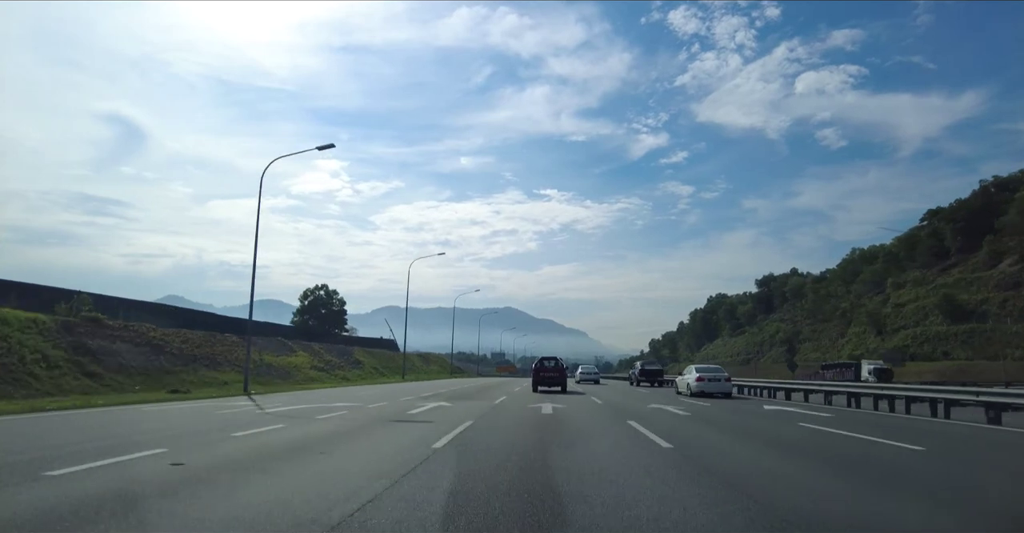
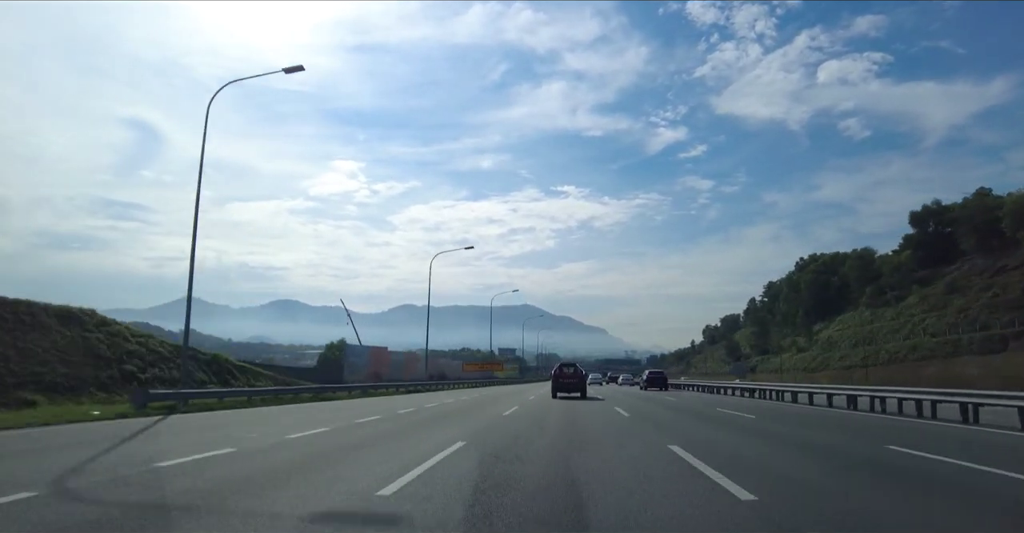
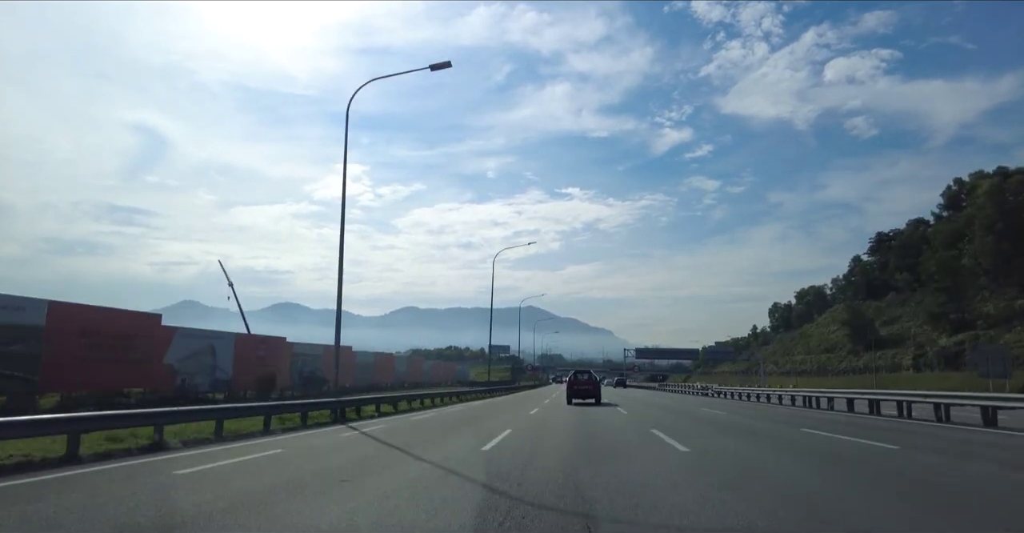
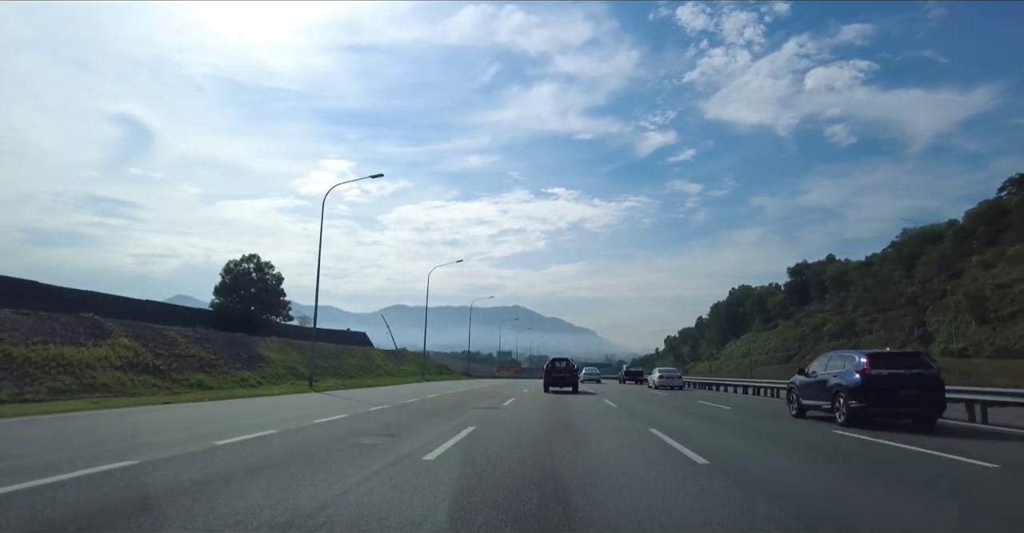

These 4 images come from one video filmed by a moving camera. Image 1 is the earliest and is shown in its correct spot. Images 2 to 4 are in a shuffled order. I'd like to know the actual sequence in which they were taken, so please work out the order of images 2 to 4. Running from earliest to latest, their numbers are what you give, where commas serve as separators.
4, 2, 3
